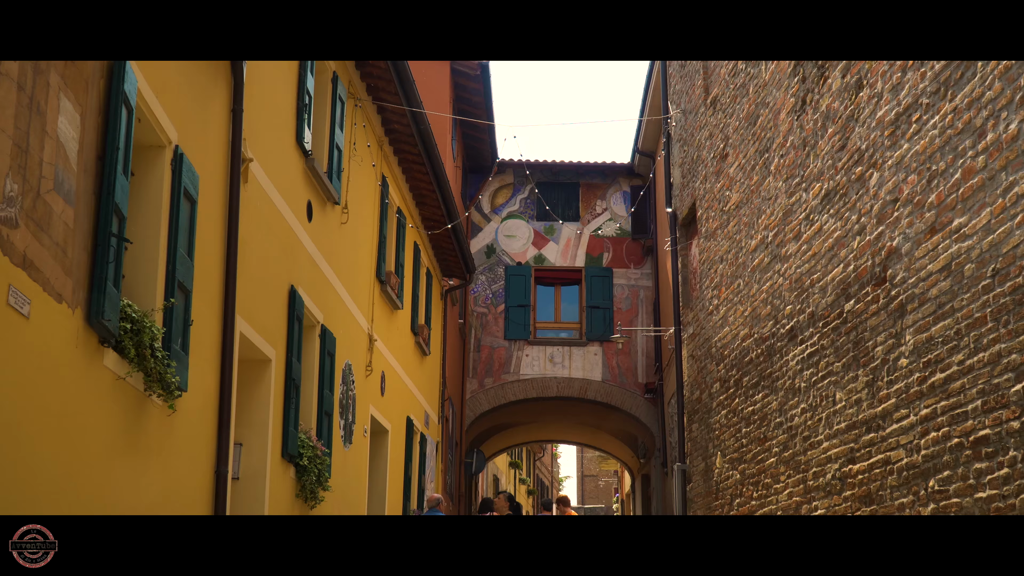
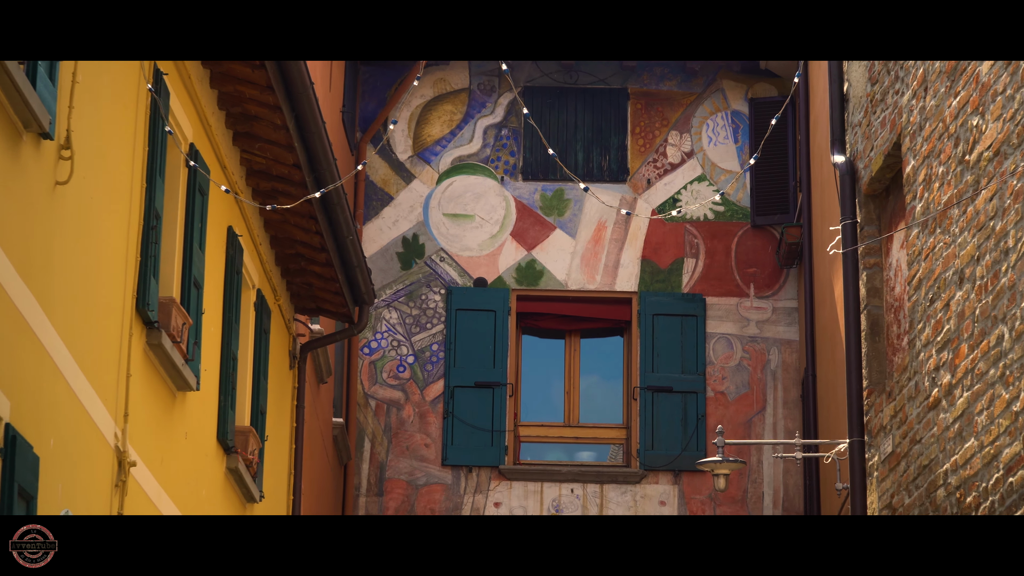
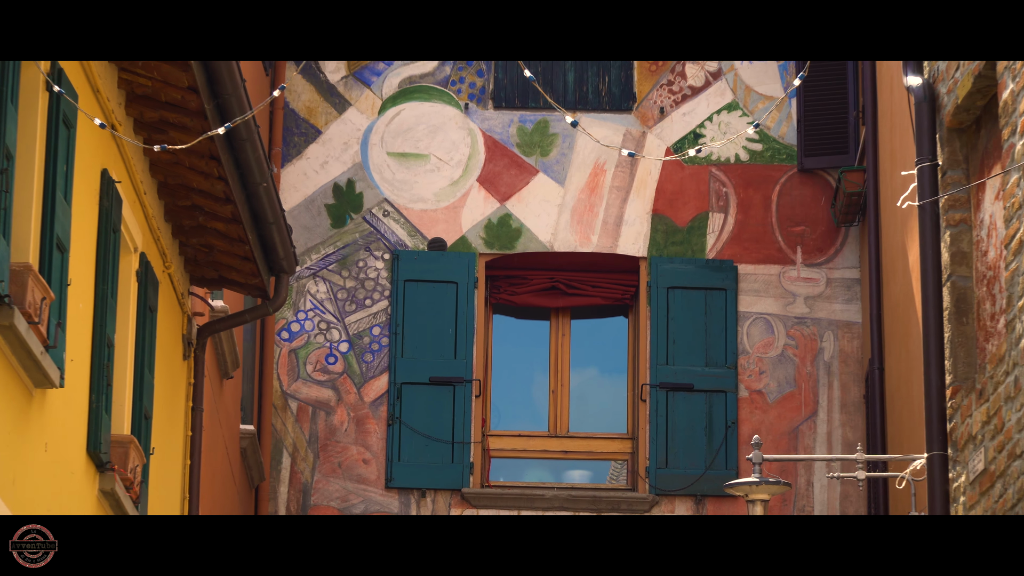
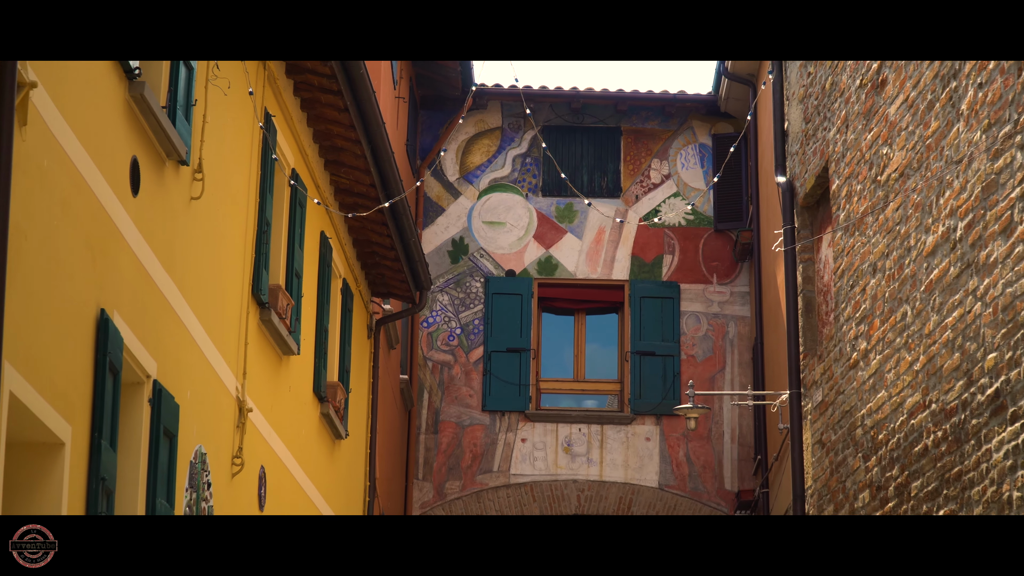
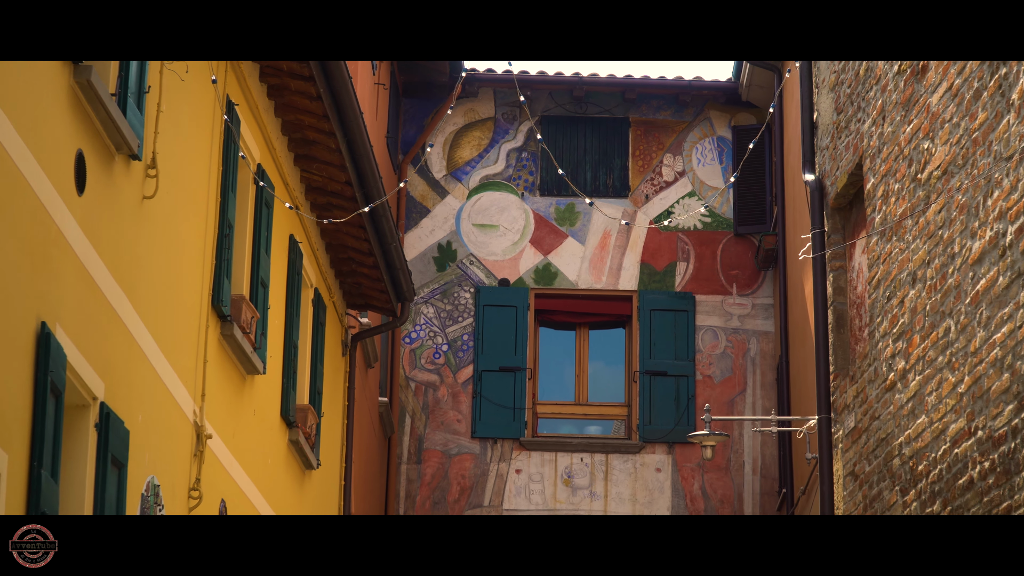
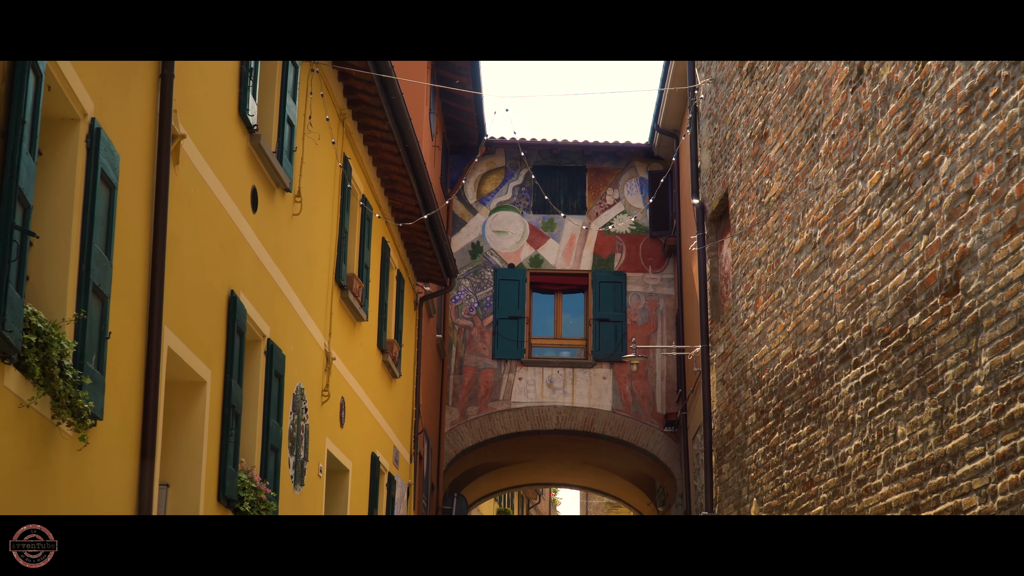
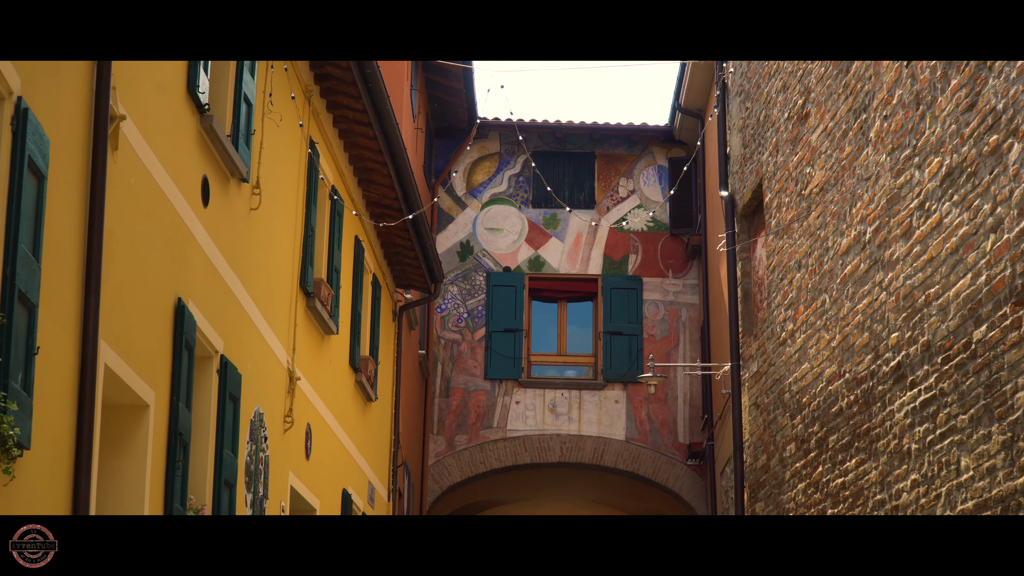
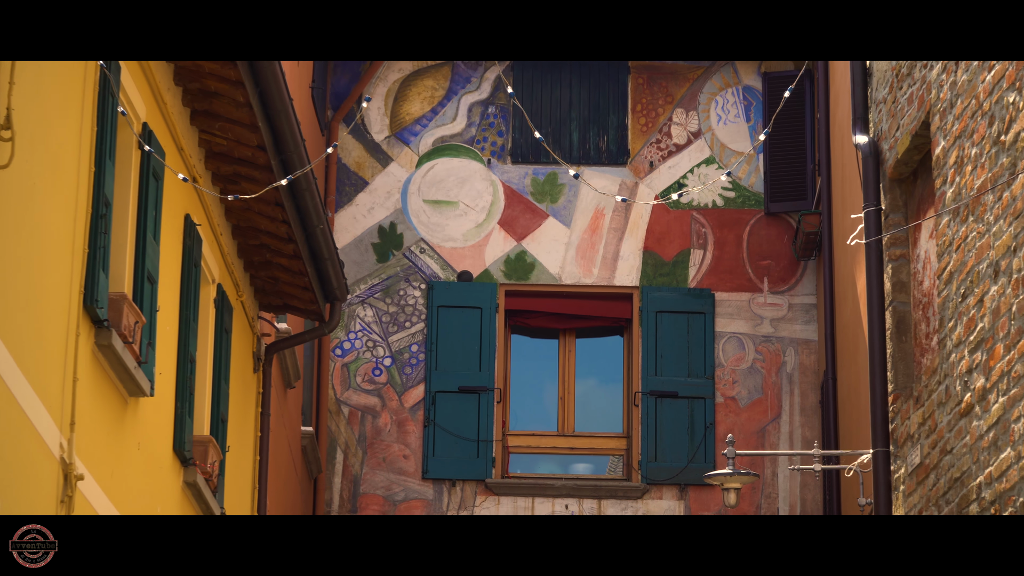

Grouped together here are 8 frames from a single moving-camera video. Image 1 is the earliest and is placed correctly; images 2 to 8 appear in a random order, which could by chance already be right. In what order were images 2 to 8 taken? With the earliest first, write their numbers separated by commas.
6, 7, 4, 5, 2, 8, 3
